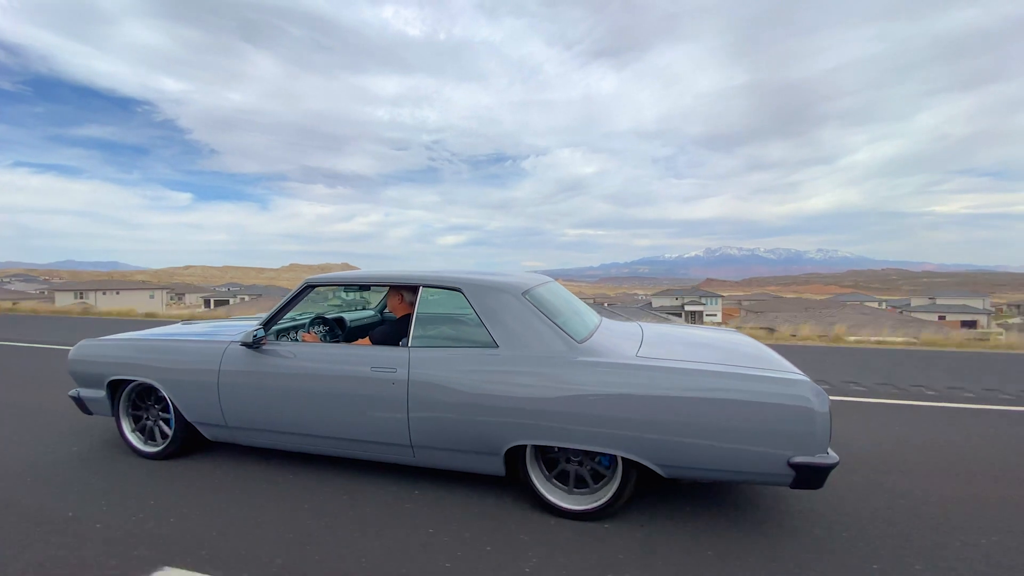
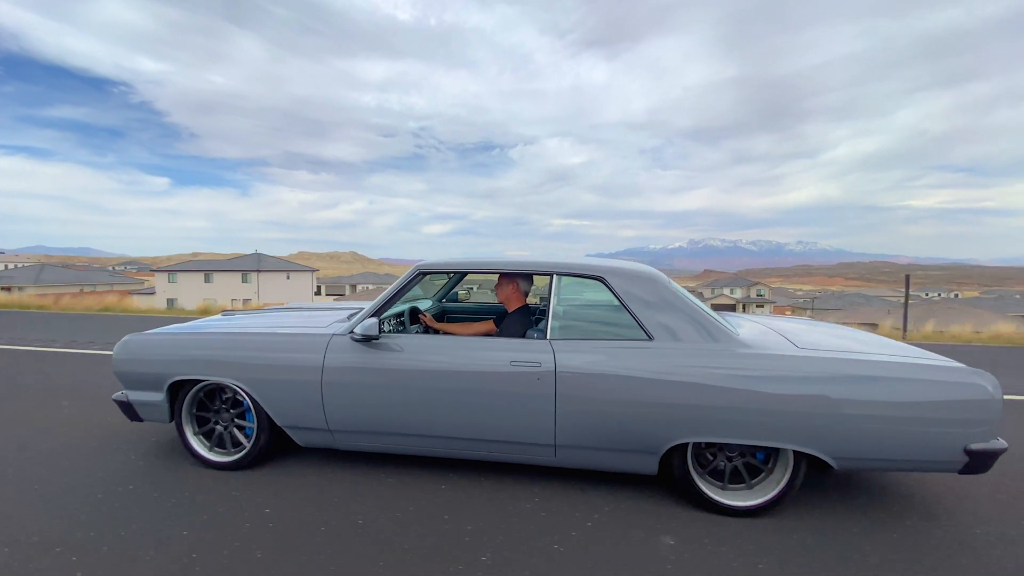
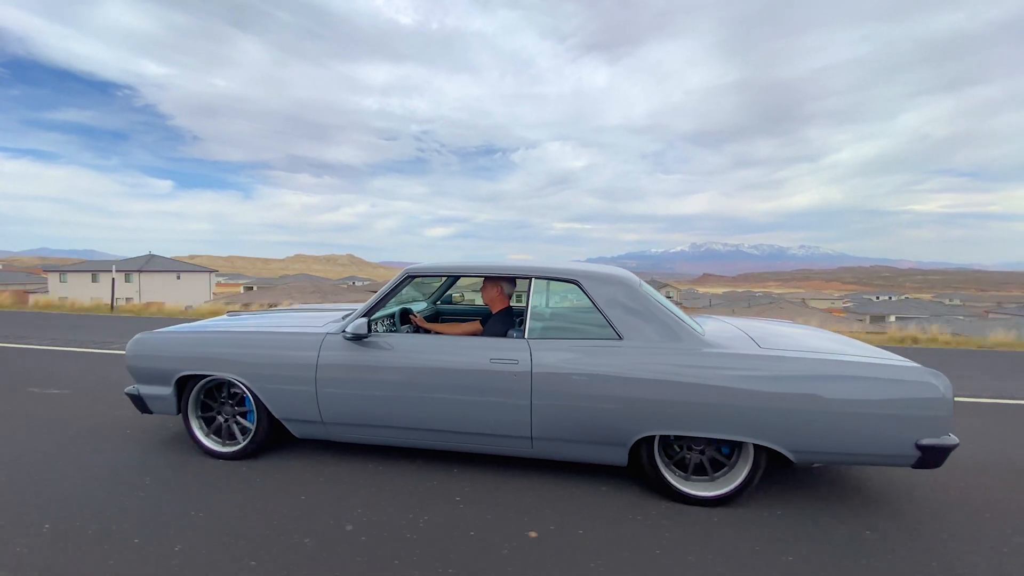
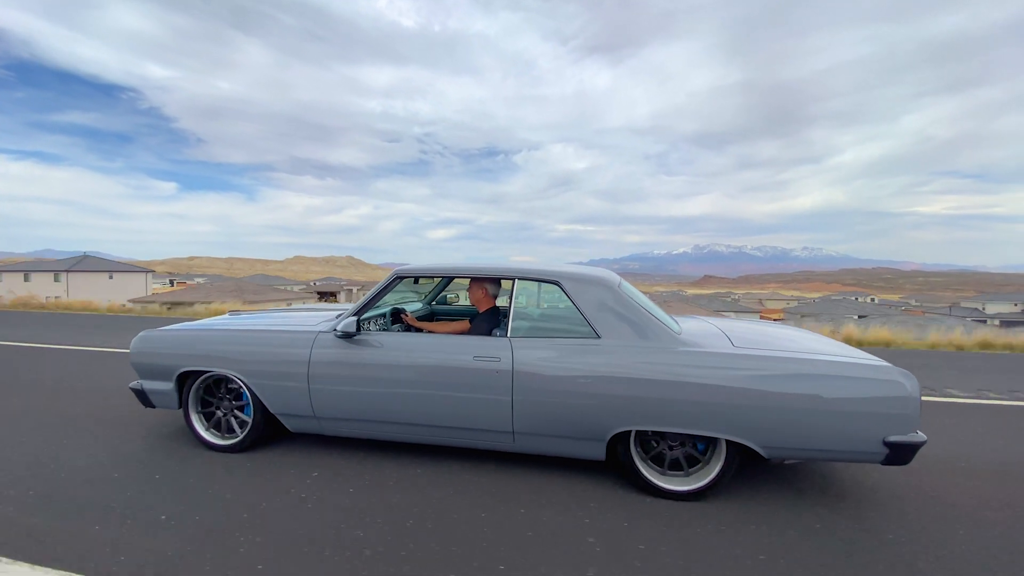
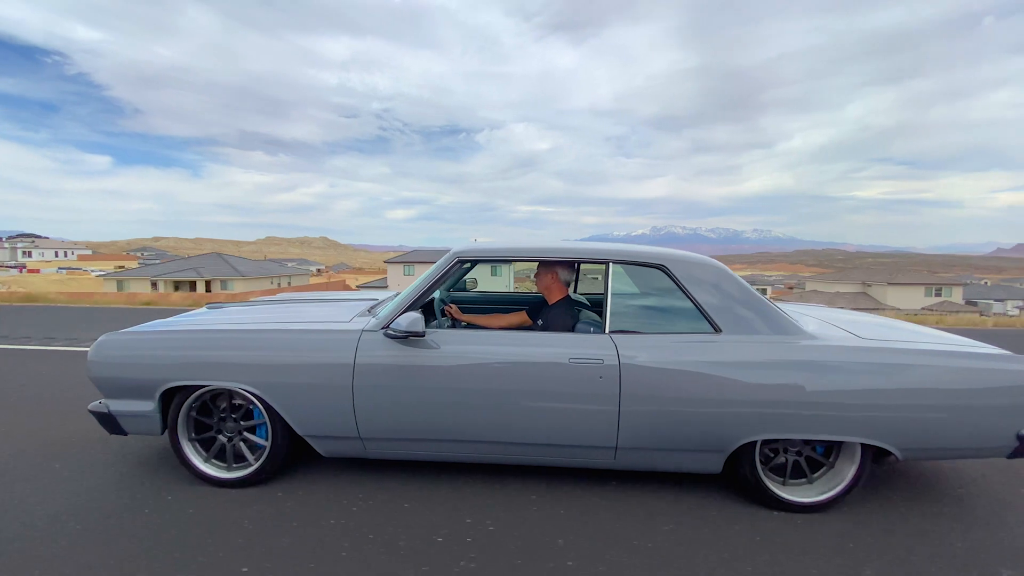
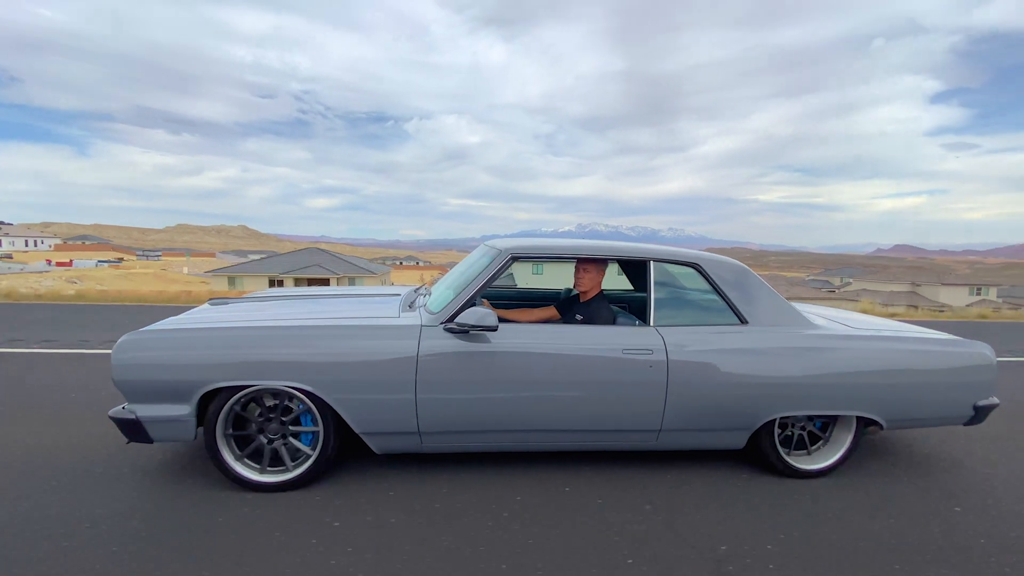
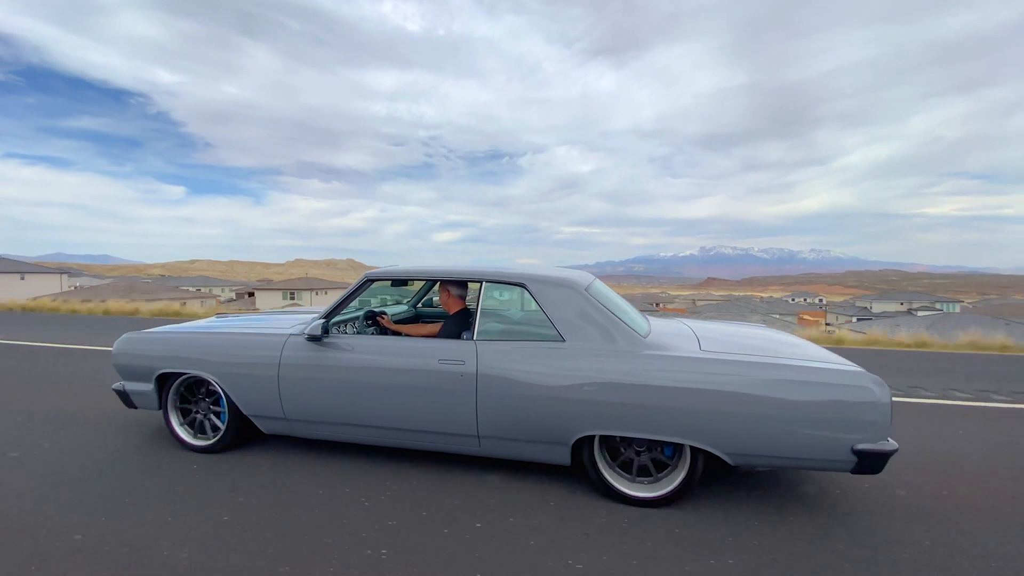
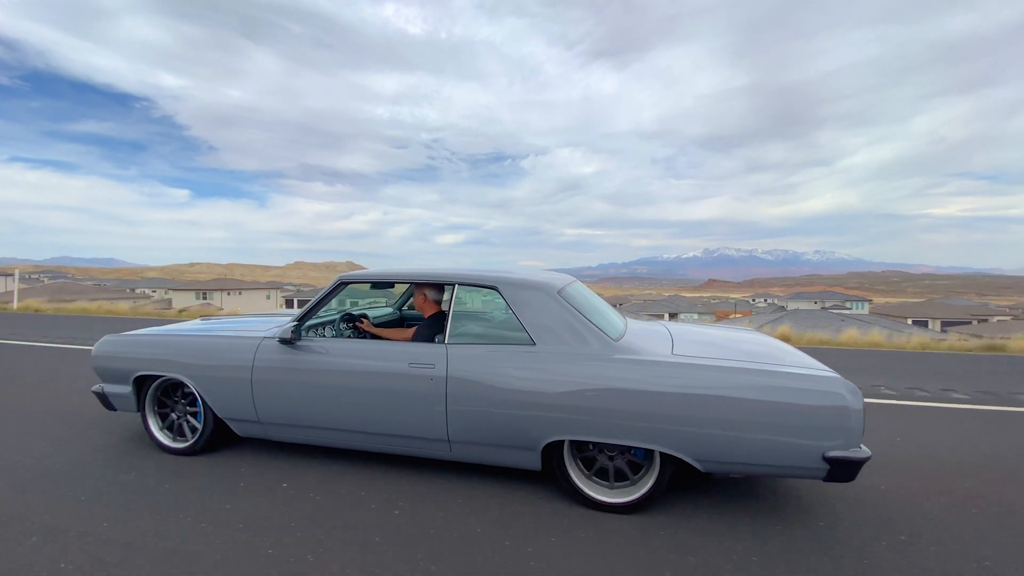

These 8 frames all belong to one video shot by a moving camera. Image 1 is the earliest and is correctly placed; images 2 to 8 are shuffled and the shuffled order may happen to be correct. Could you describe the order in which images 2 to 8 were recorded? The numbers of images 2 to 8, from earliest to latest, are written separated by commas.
8, 7, 4, 3, 2, 5, 6
